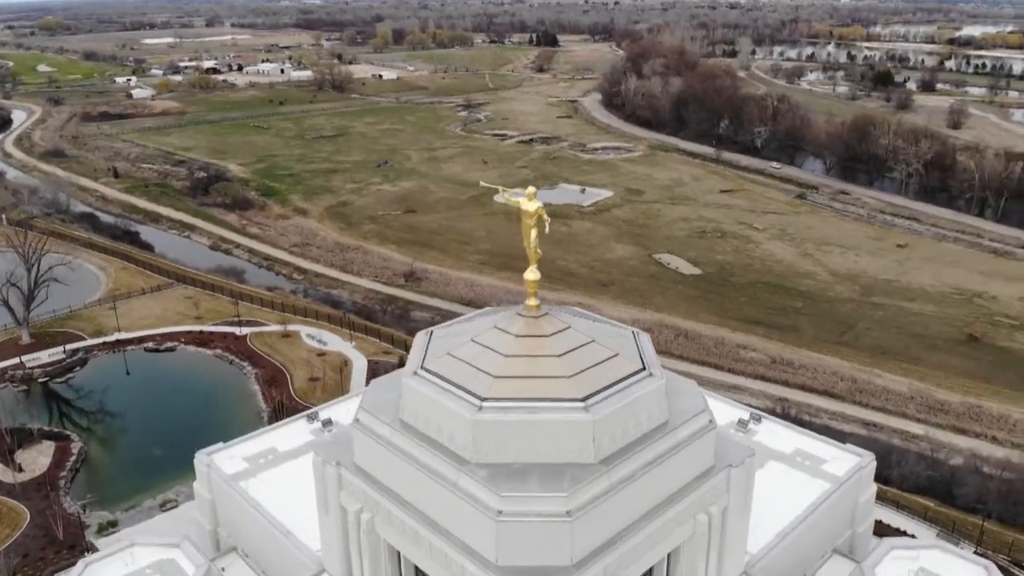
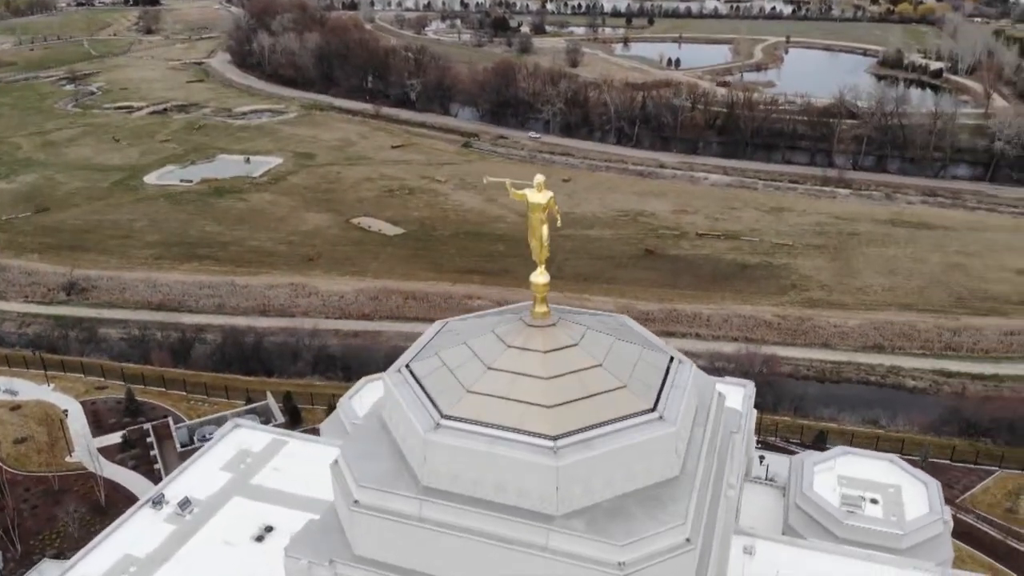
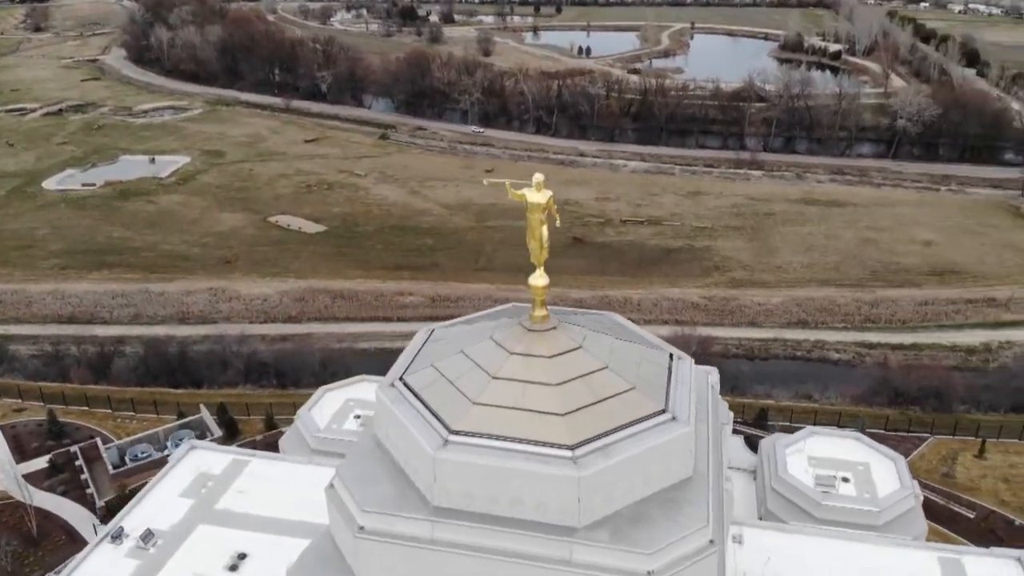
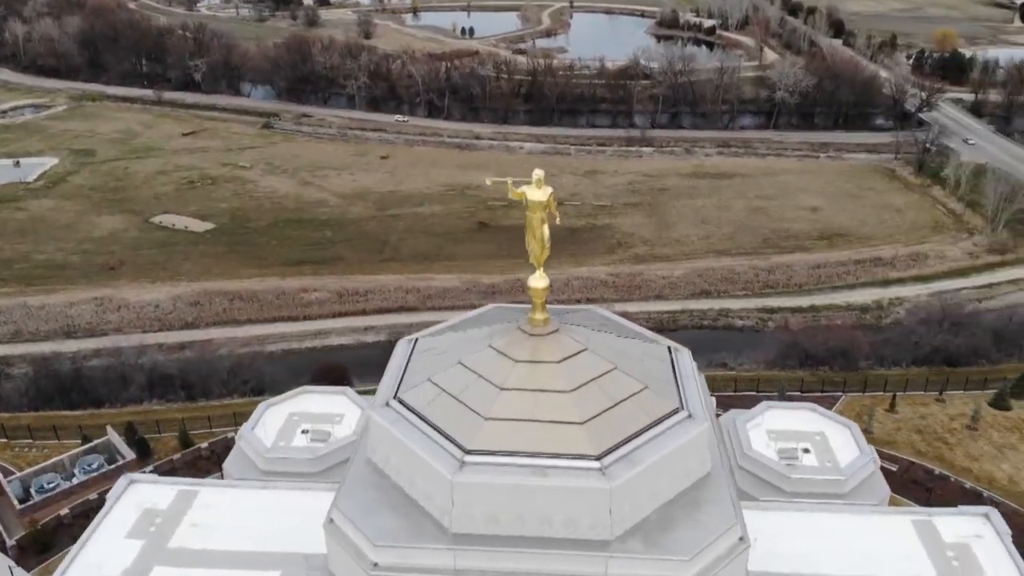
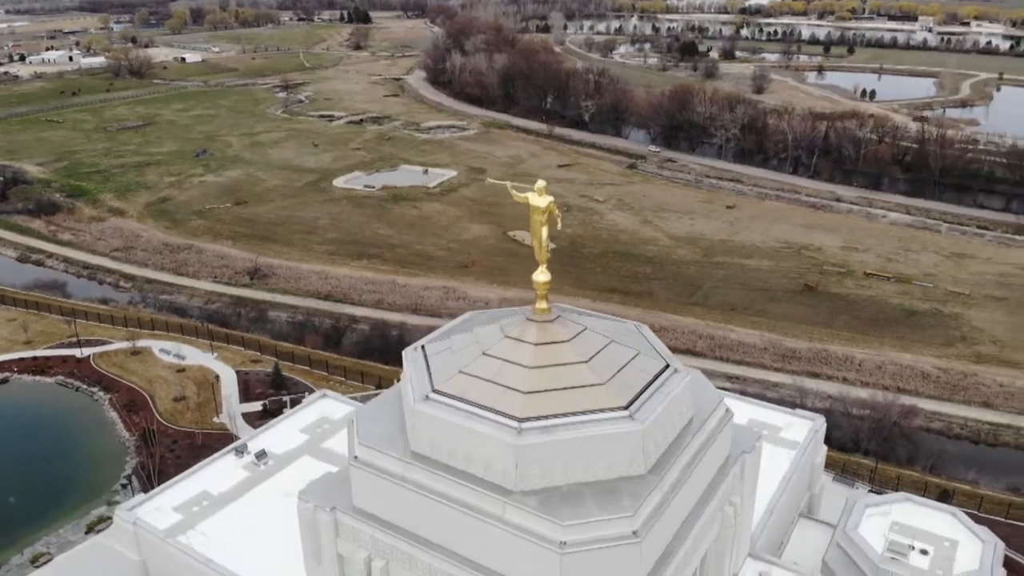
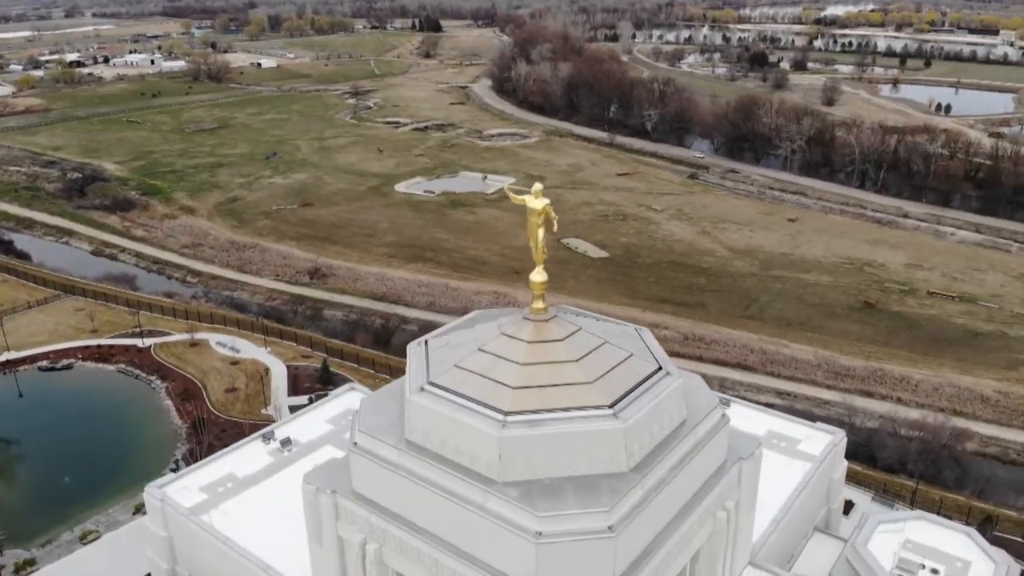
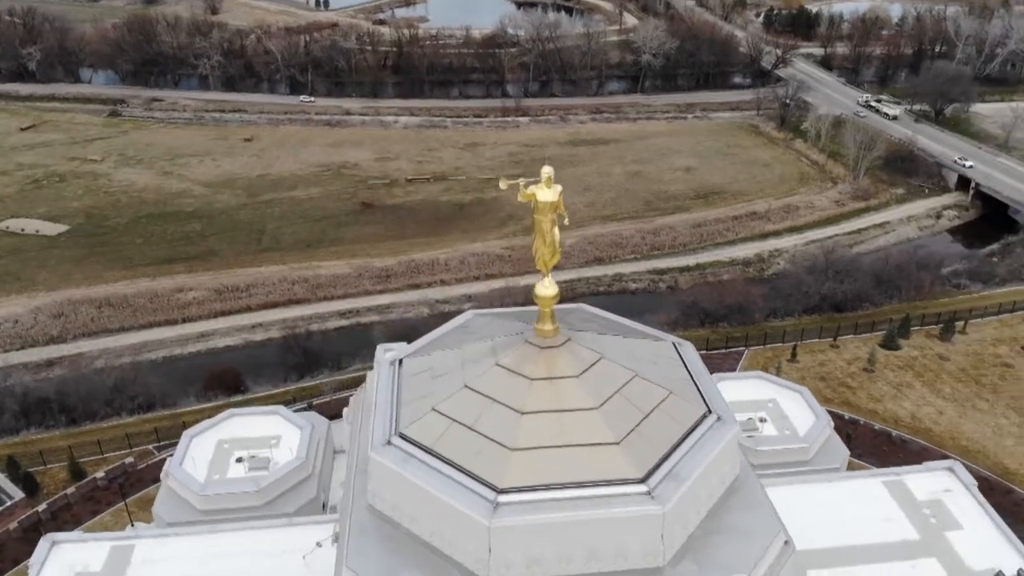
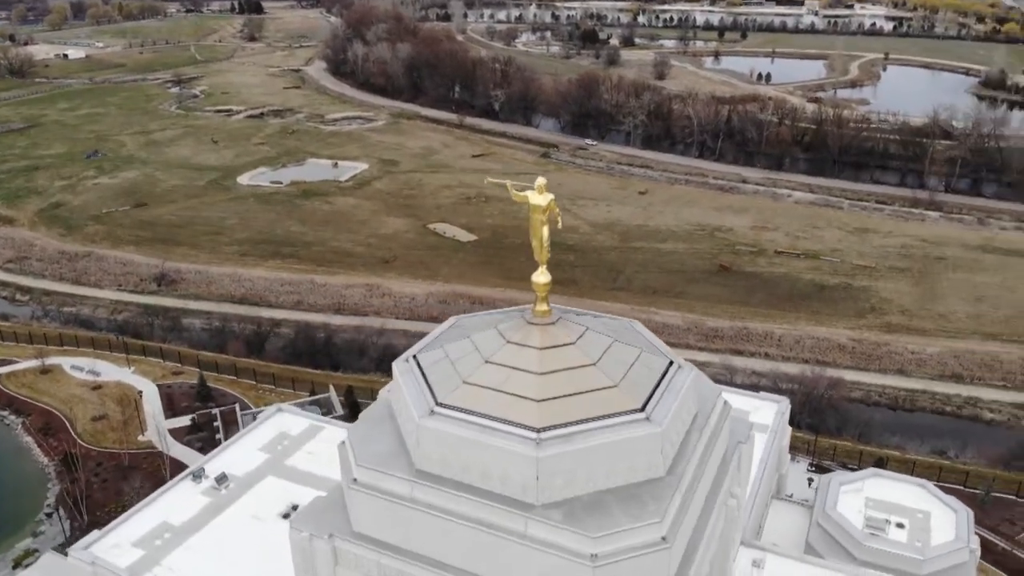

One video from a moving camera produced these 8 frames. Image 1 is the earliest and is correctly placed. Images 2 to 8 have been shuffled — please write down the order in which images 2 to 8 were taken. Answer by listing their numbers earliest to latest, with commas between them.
6, 5, 8, 2, 3, 4, 7
